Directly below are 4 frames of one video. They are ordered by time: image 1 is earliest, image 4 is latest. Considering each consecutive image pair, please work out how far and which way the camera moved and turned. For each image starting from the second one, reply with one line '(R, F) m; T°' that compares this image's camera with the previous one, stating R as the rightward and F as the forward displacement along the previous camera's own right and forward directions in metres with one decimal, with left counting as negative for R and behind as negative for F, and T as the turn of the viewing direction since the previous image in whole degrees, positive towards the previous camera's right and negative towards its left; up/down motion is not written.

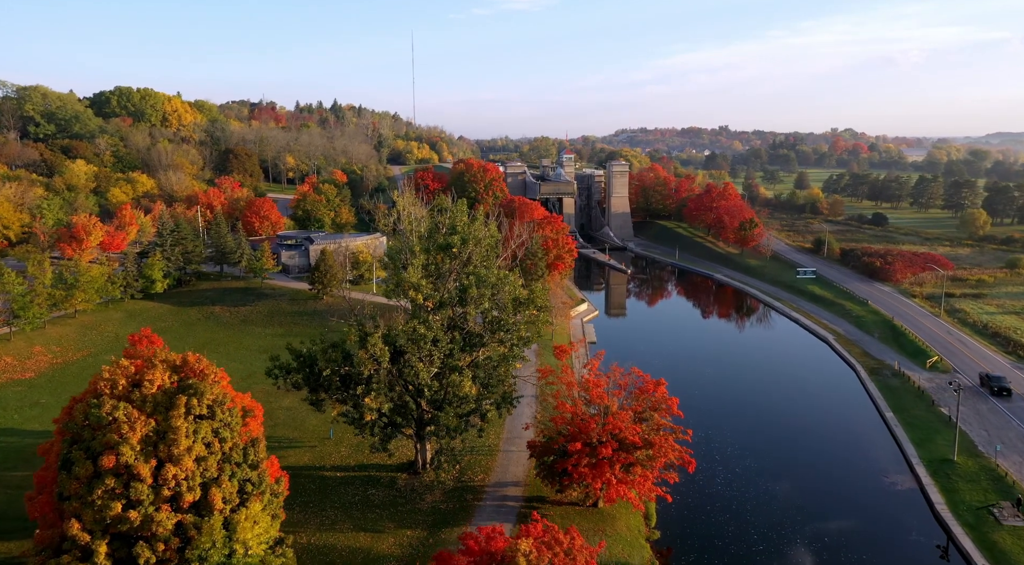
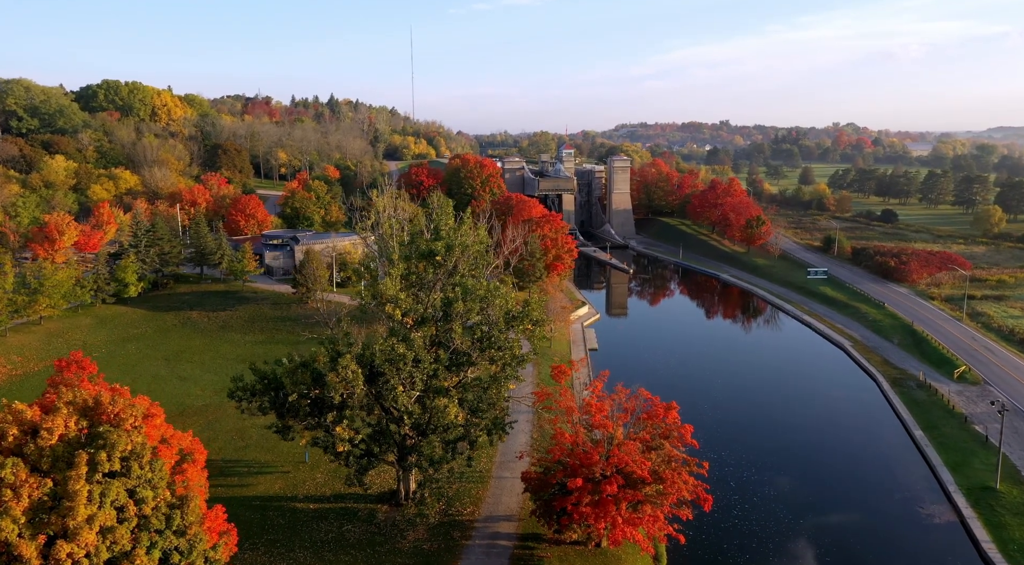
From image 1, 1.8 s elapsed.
(+0.2, +2.9) m; 0°
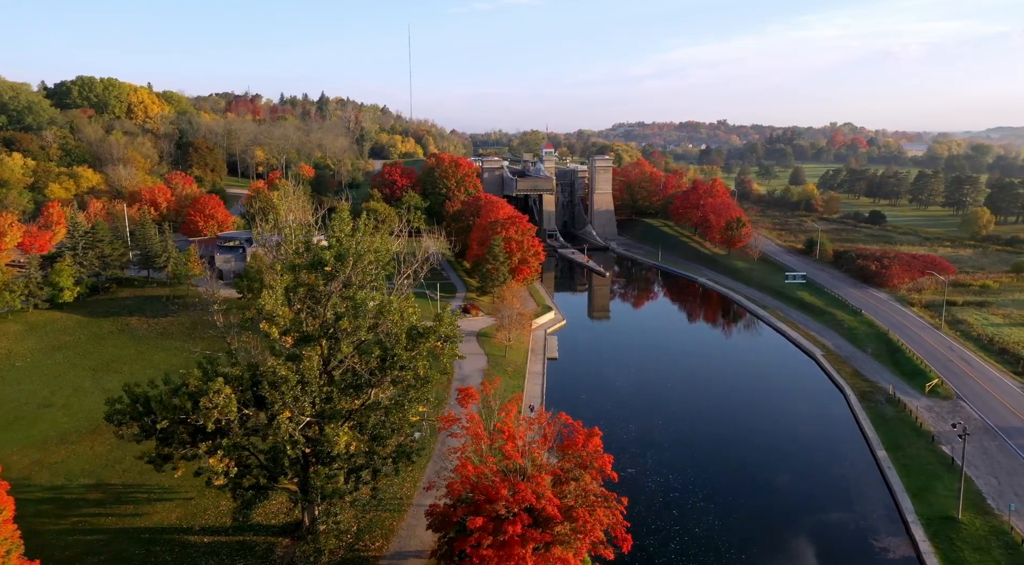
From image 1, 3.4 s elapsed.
(+2.4, +2.2) m; 0°
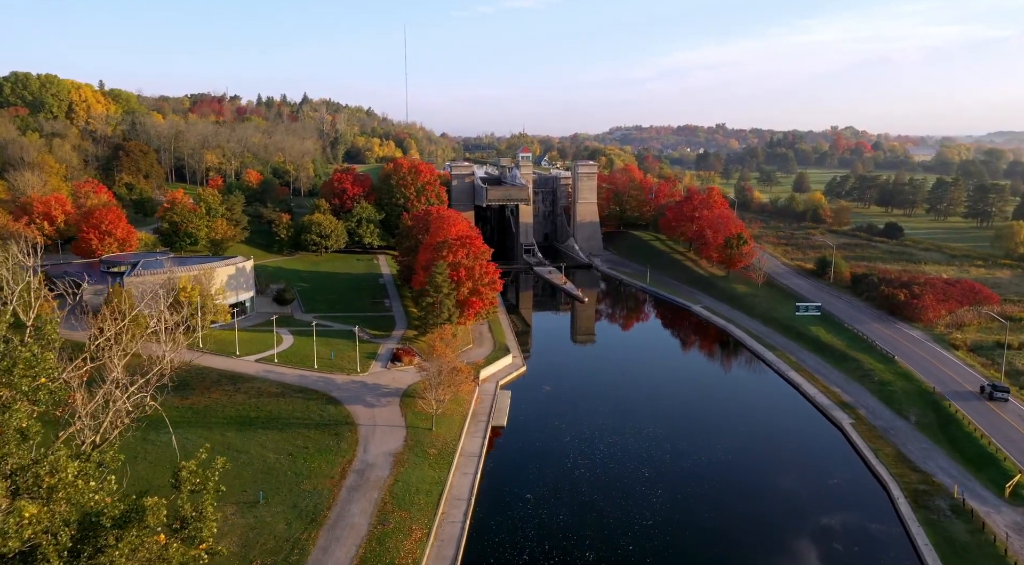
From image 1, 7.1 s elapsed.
(+2.7, +10.2) m; 0°
